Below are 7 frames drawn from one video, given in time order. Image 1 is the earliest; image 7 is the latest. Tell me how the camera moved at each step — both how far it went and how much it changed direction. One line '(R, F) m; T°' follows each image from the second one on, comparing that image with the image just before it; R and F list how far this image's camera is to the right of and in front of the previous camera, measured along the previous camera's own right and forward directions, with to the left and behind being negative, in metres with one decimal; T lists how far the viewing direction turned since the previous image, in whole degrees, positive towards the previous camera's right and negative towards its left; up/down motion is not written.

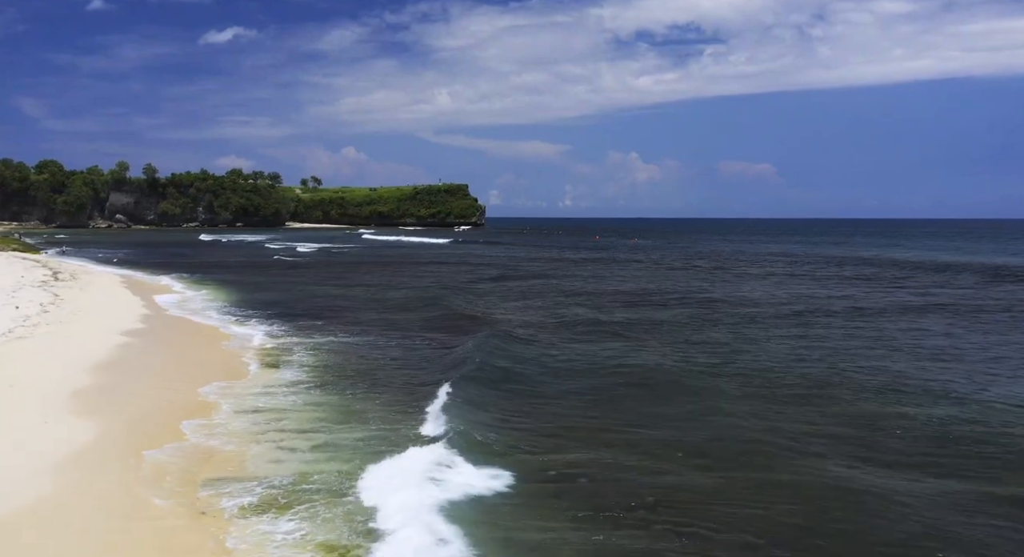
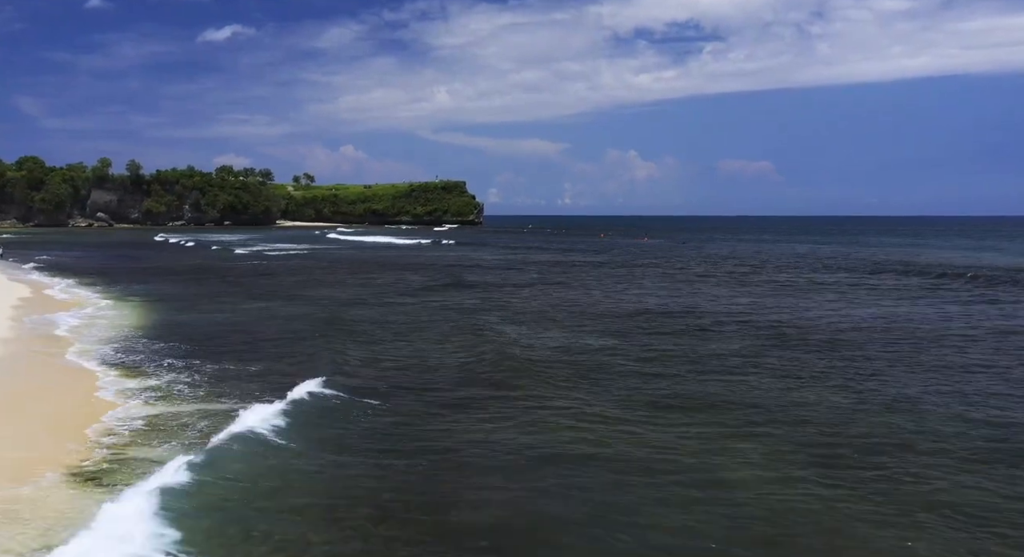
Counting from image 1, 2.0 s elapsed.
(0.0, +8.9) m; 0°
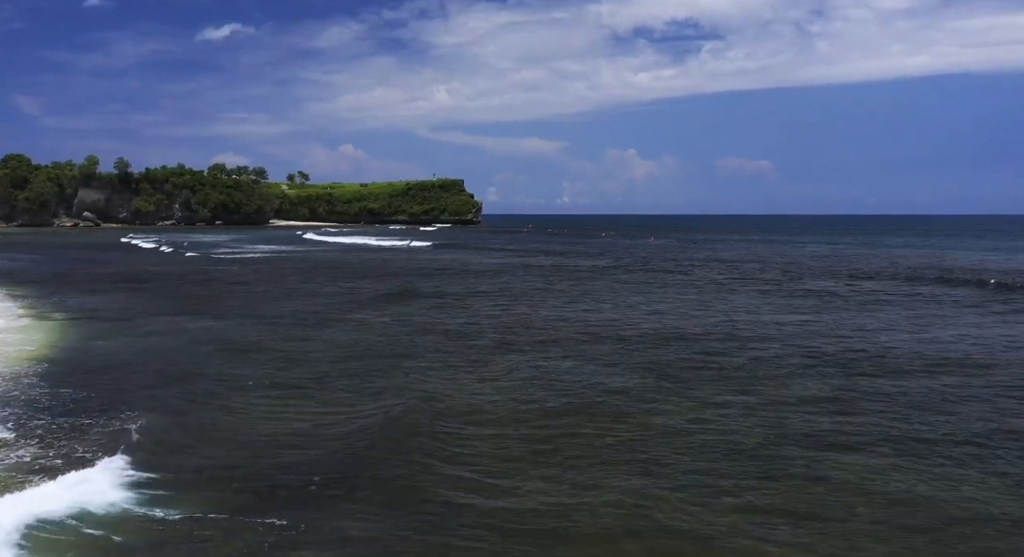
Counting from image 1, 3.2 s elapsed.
(+0.1, +5.9) m; 0°
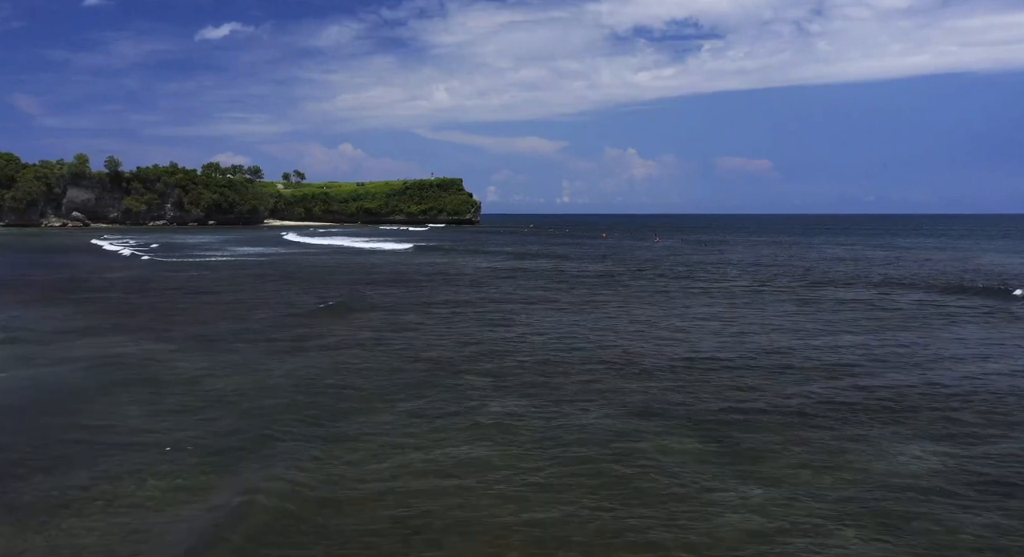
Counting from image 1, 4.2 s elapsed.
(0.0, +4.6) m; 0°
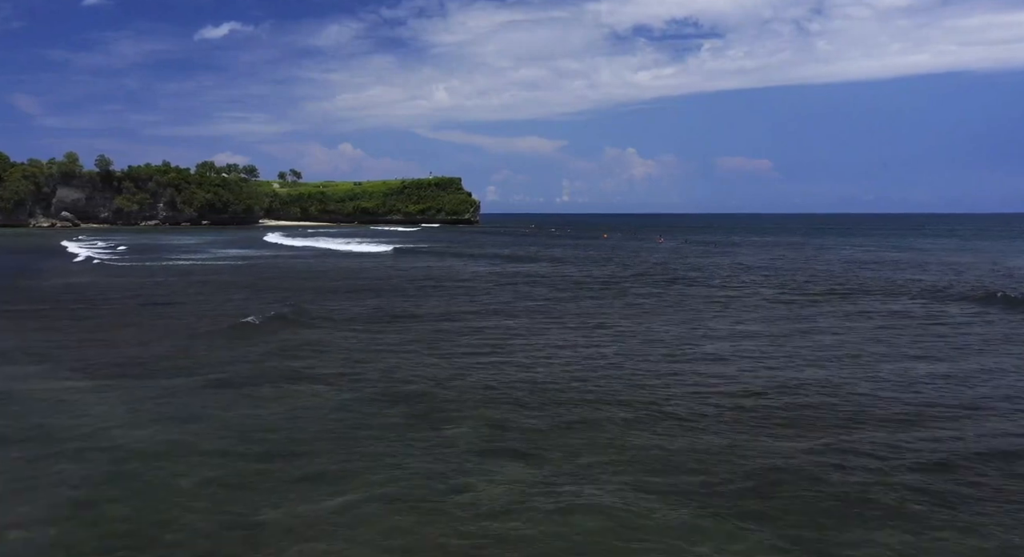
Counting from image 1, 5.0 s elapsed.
(+0.1, +4.5) m; 0°
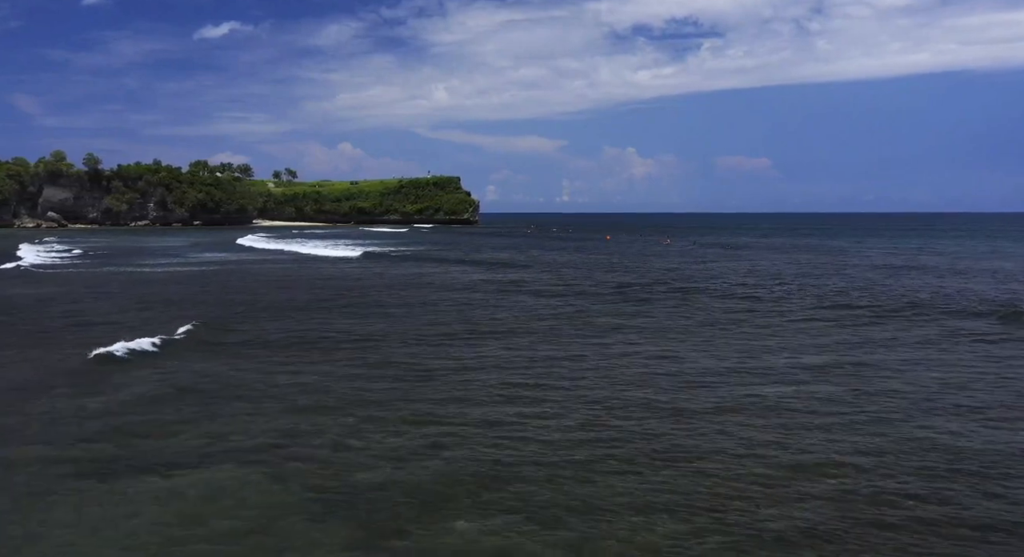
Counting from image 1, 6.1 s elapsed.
(0.0, +5.5) m; 0°
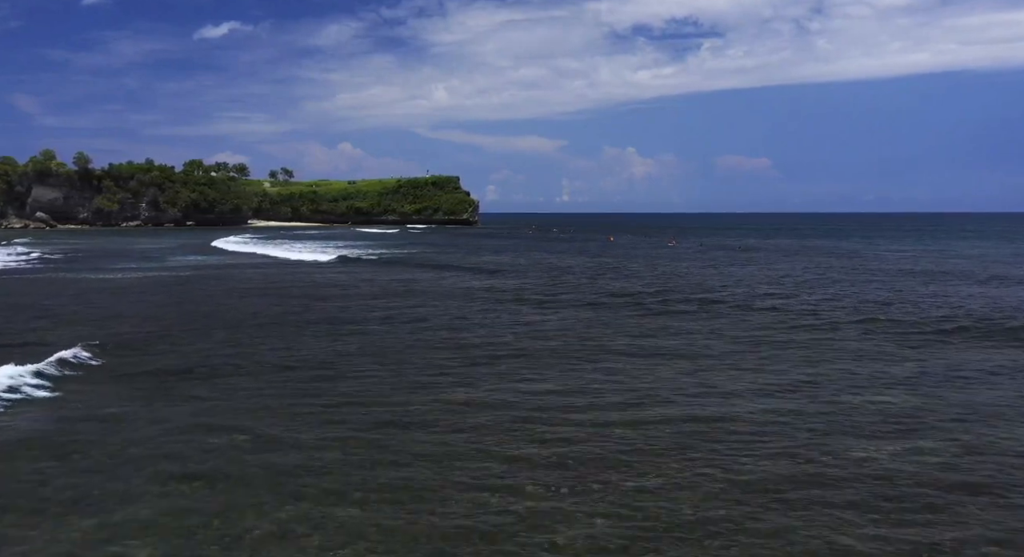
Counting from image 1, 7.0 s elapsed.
(0.0, +4.5) m; 0°
